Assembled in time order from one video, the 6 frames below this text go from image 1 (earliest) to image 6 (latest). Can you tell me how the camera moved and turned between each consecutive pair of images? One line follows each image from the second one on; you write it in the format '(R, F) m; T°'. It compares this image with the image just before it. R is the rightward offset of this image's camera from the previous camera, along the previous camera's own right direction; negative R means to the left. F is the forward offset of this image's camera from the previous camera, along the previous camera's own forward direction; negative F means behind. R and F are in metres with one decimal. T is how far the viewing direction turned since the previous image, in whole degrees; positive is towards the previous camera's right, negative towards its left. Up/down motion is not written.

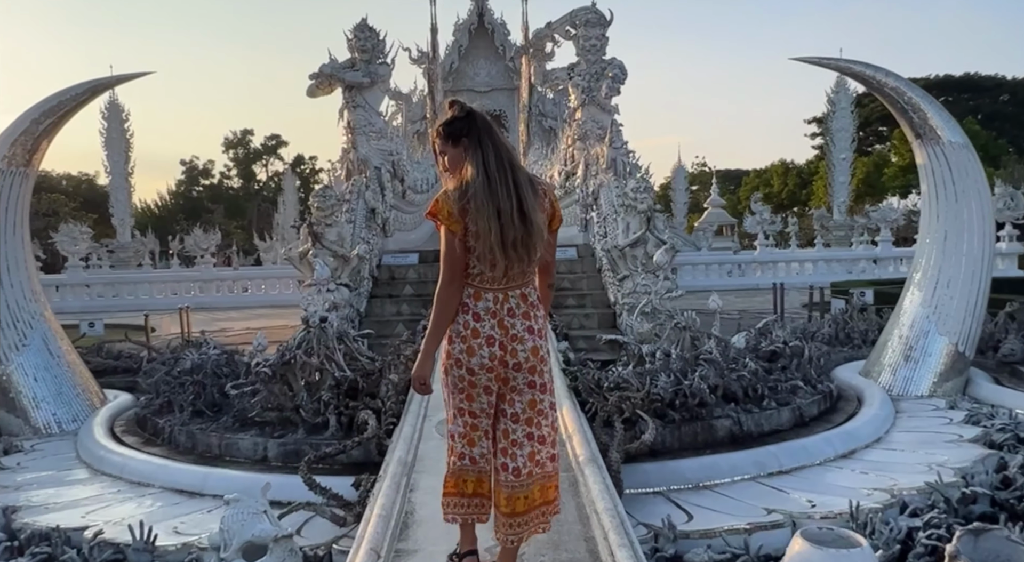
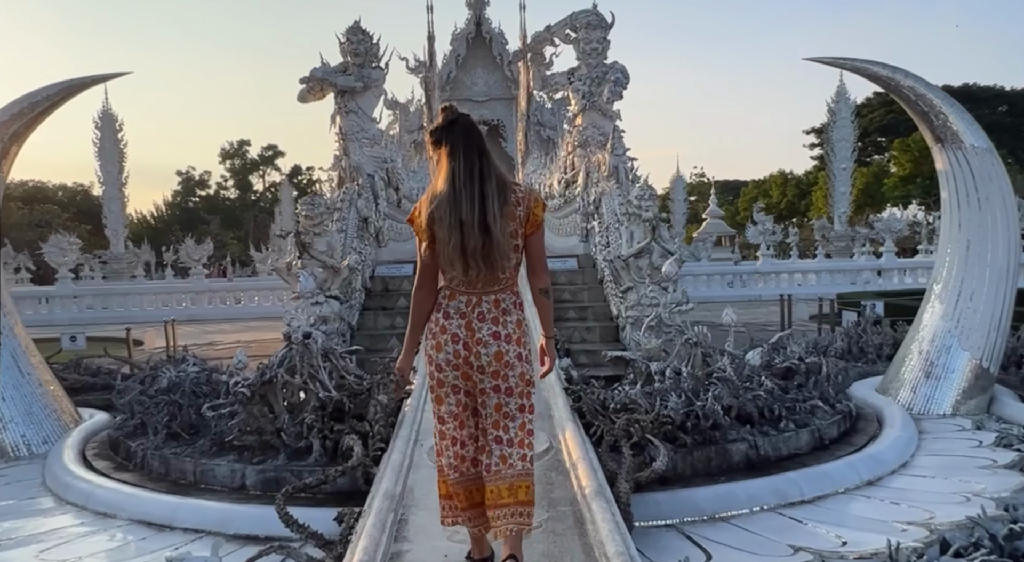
(0.0, +0.3) m; 0°
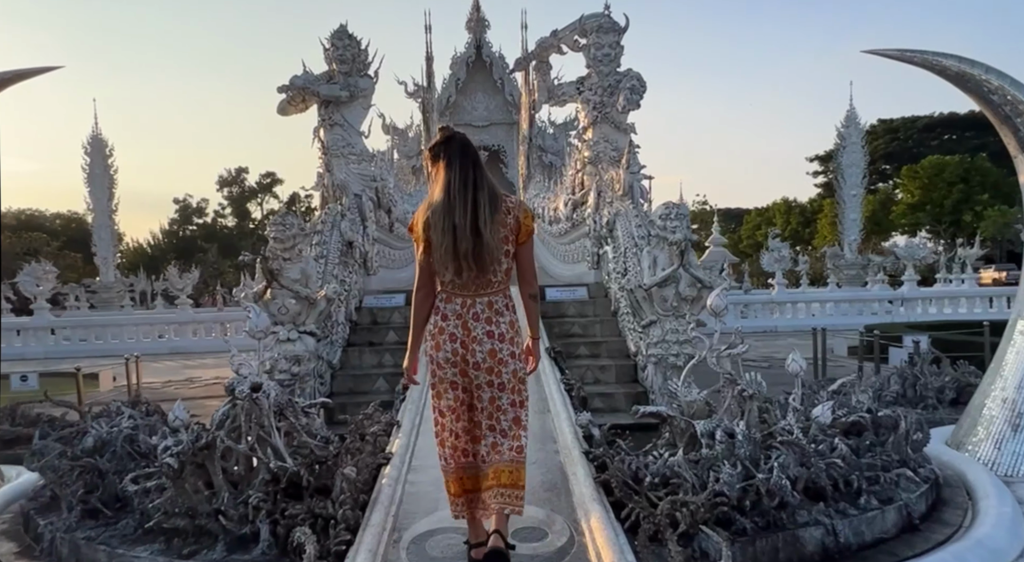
(0.0, +0.8) m; 0°
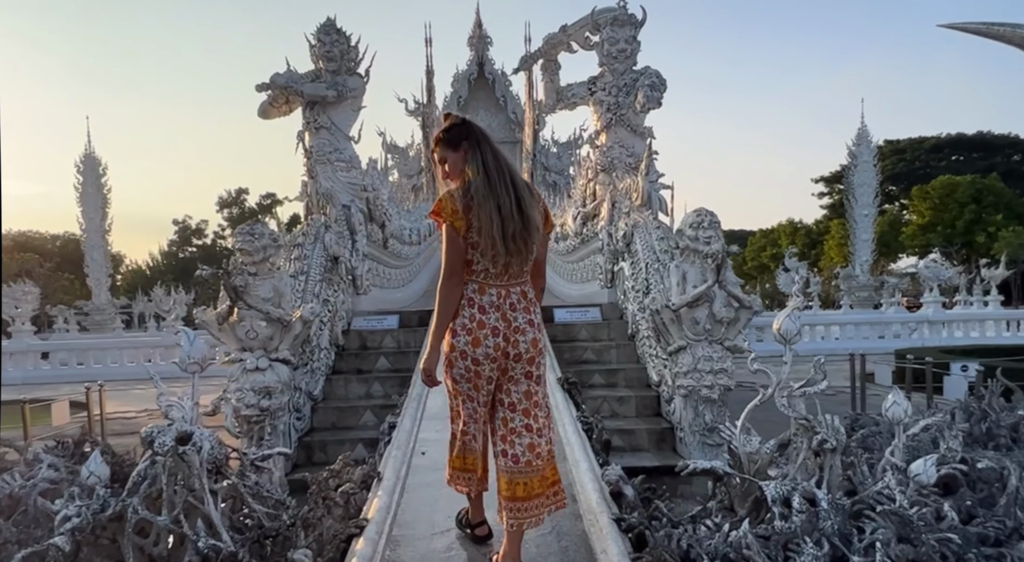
(0.0, +0.7) m; 0°
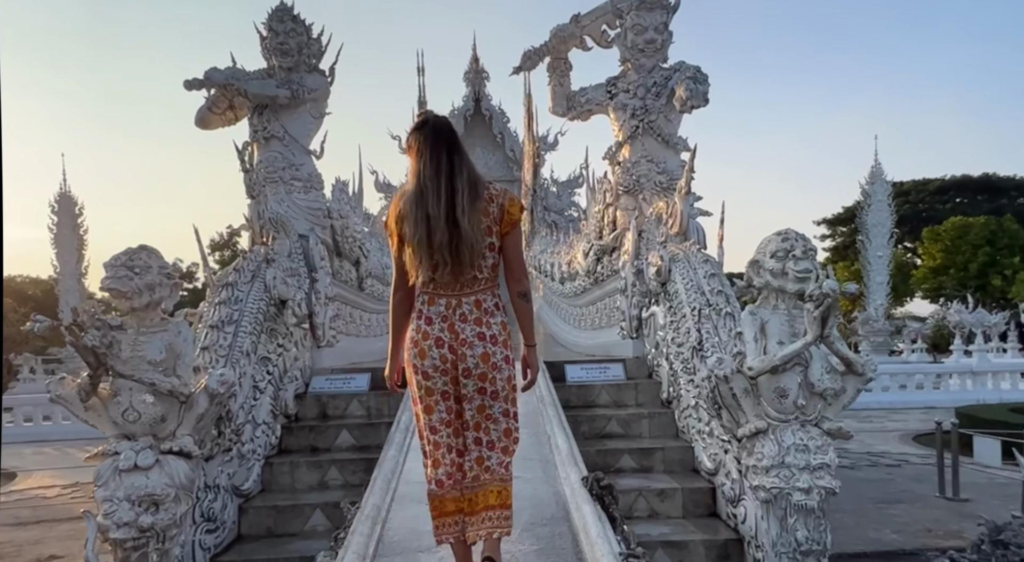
(0.0, +1.4) m; 0°
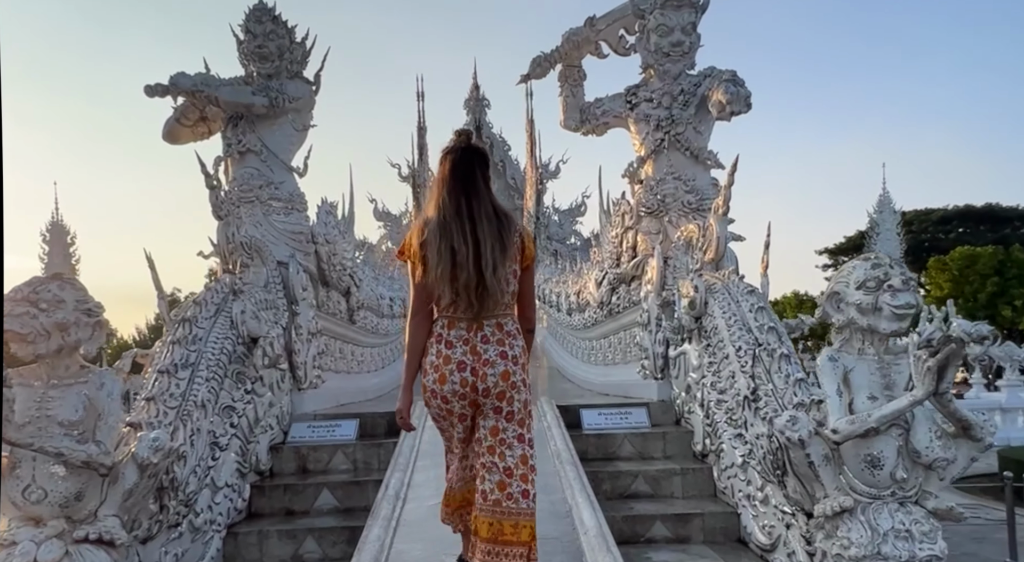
(-0.1, +0.6) m; 0°
